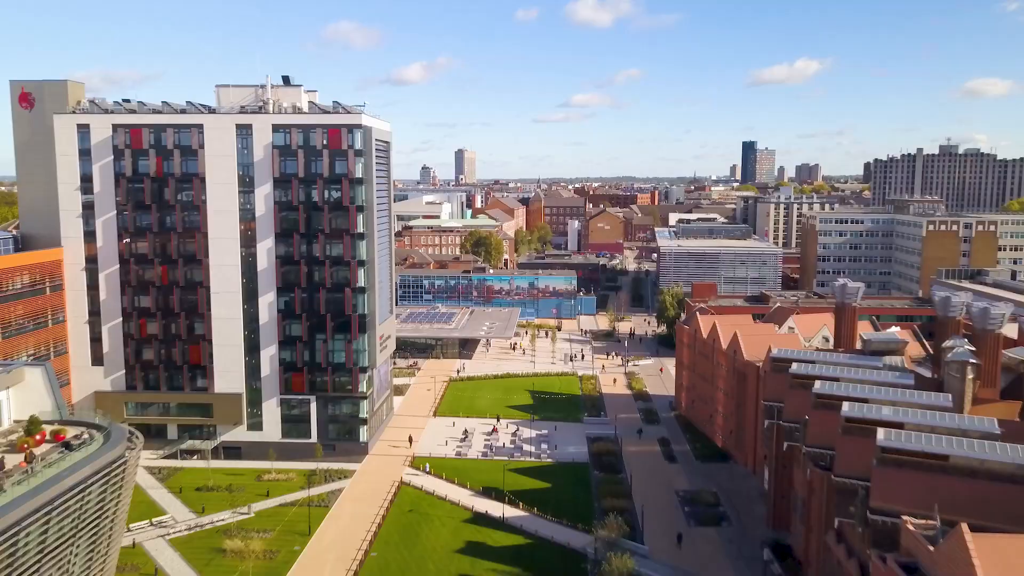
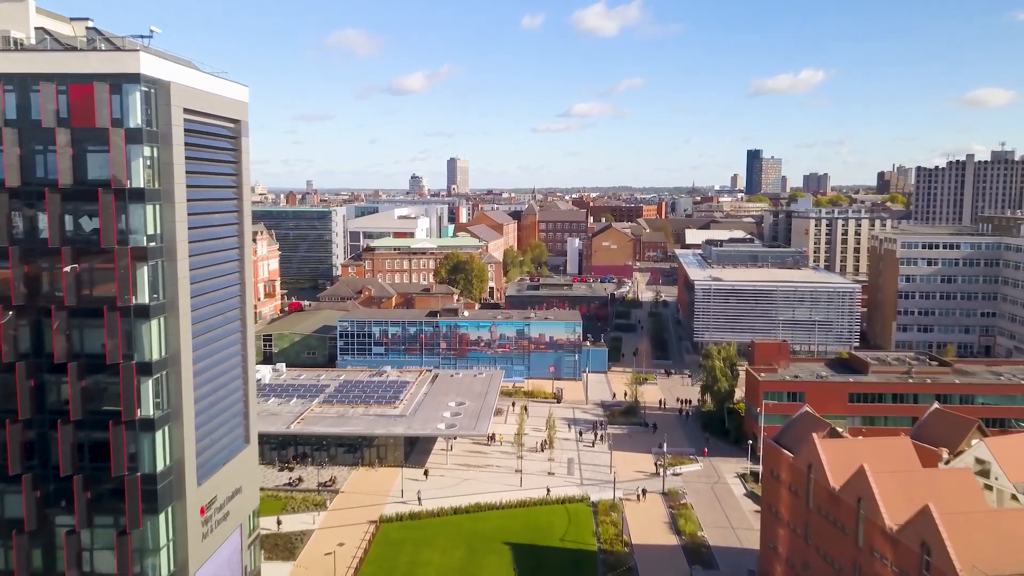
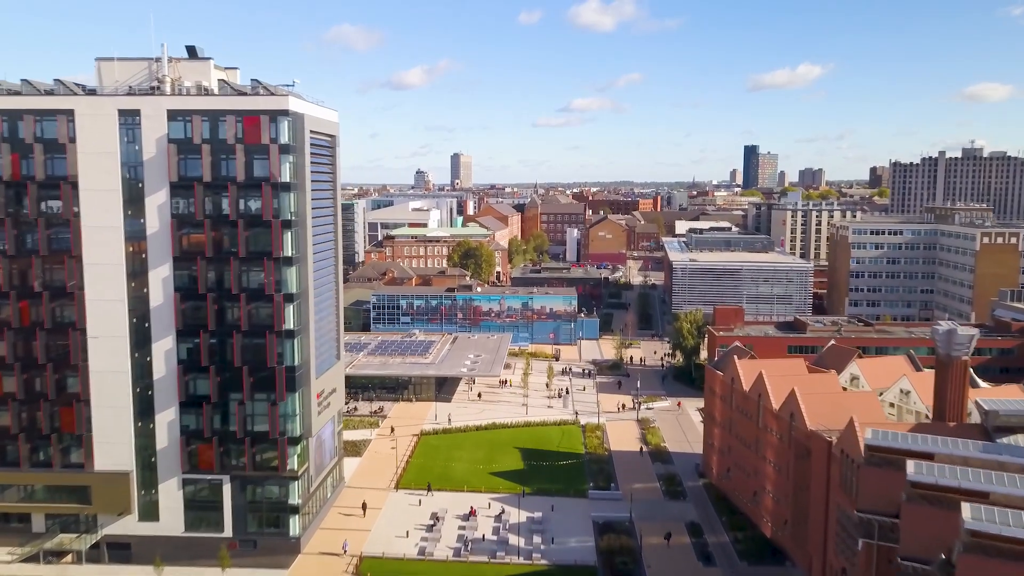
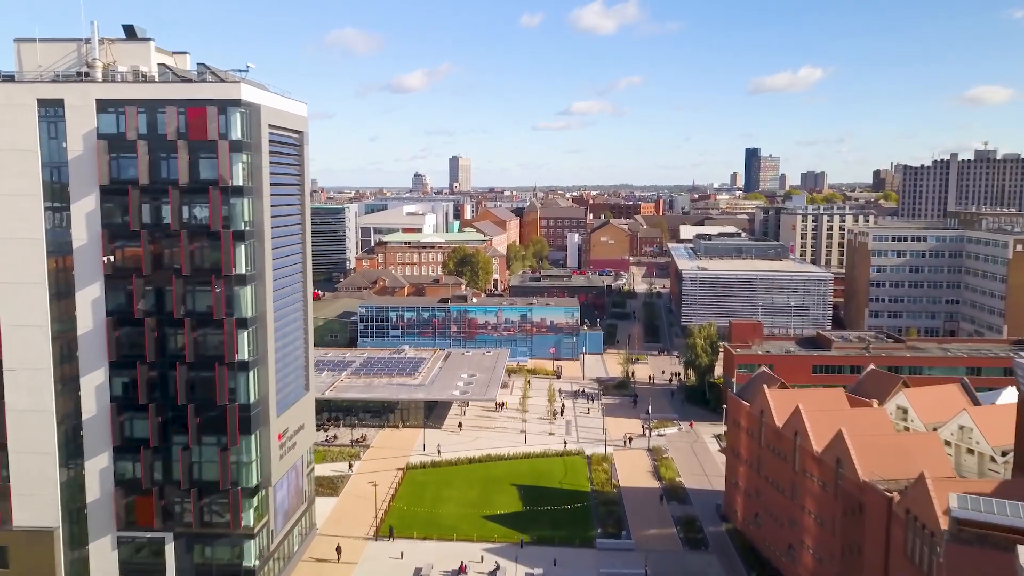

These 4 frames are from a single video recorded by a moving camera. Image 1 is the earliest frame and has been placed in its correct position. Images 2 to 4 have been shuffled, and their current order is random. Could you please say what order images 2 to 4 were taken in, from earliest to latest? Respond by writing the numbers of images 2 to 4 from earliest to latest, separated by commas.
3, 4, 2
